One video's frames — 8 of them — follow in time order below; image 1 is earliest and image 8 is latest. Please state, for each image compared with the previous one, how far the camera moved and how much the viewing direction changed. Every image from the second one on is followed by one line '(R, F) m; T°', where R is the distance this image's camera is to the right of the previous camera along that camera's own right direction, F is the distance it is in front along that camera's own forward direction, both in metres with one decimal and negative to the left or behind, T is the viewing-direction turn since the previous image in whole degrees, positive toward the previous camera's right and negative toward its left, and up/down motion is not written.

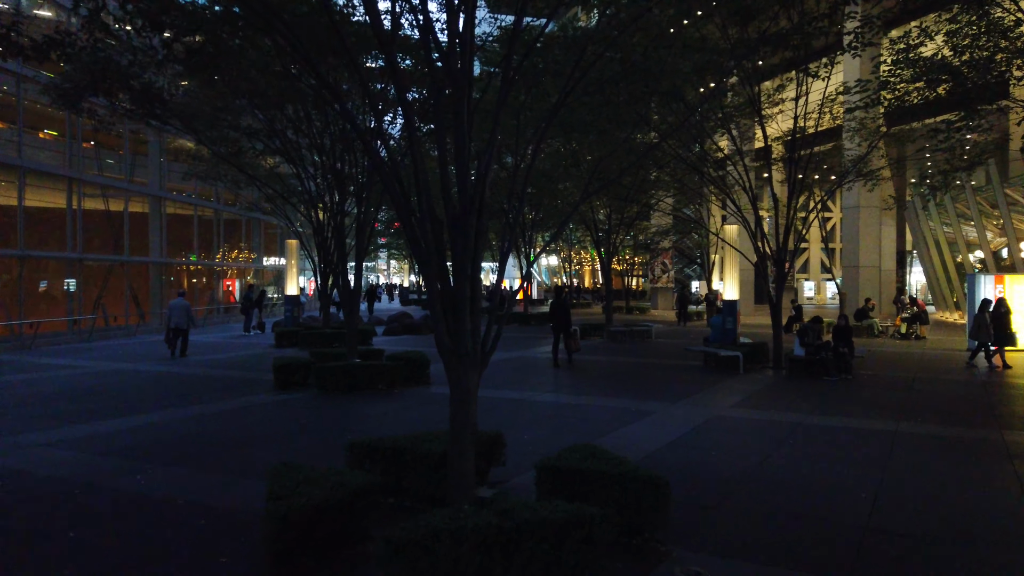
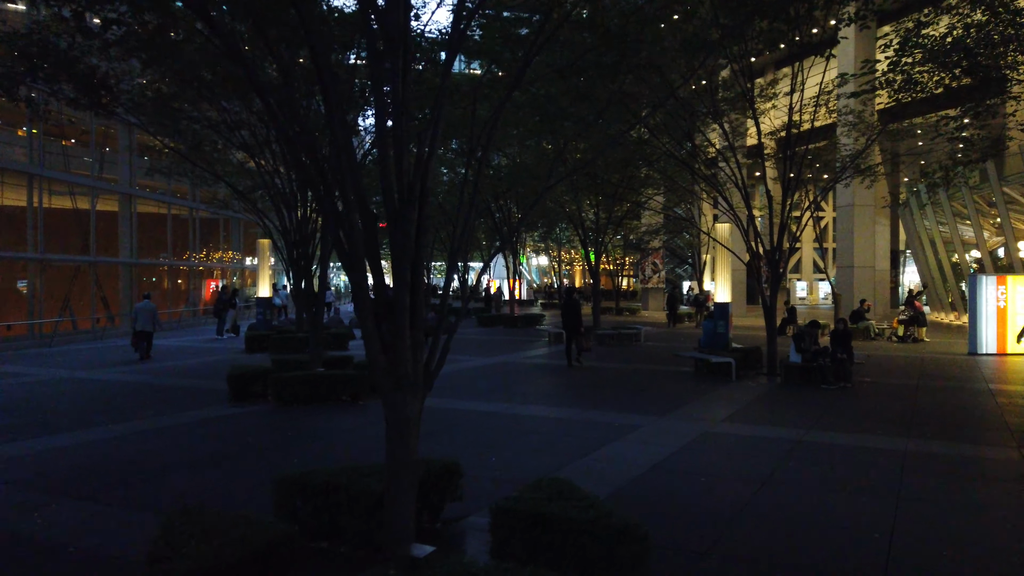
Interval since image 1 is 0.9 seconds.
(+0.3, +0.9) m; +1°
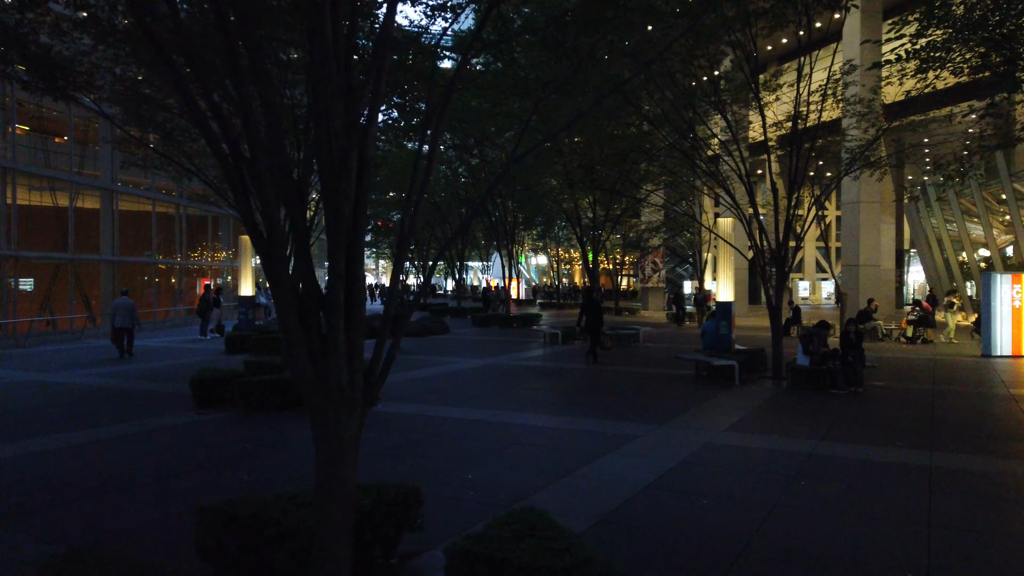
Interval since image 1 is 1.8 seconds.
(+0.2, +0.8) m; 0°
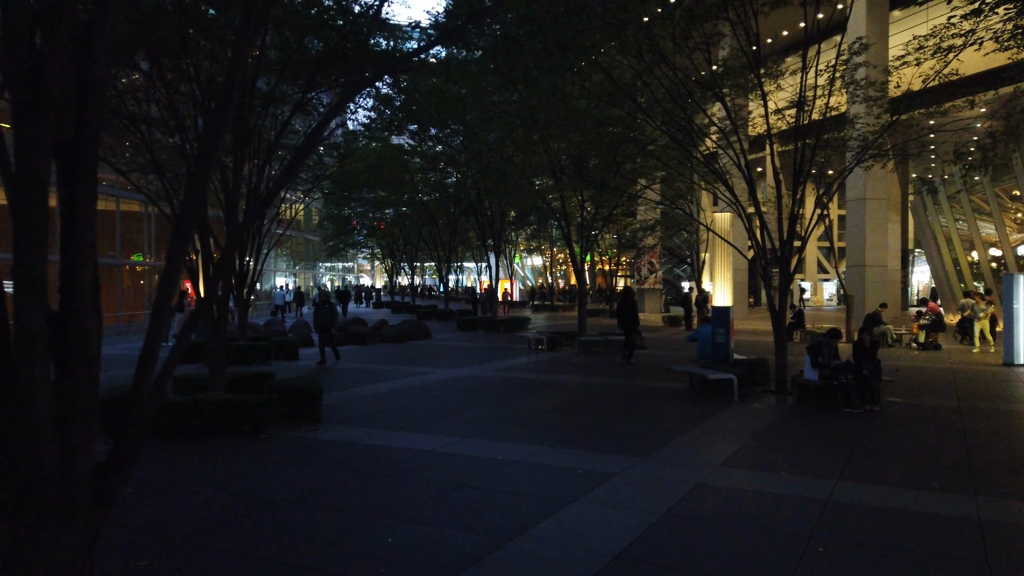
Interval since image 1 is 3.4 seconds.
(+0.5, +1.5) m; 0°
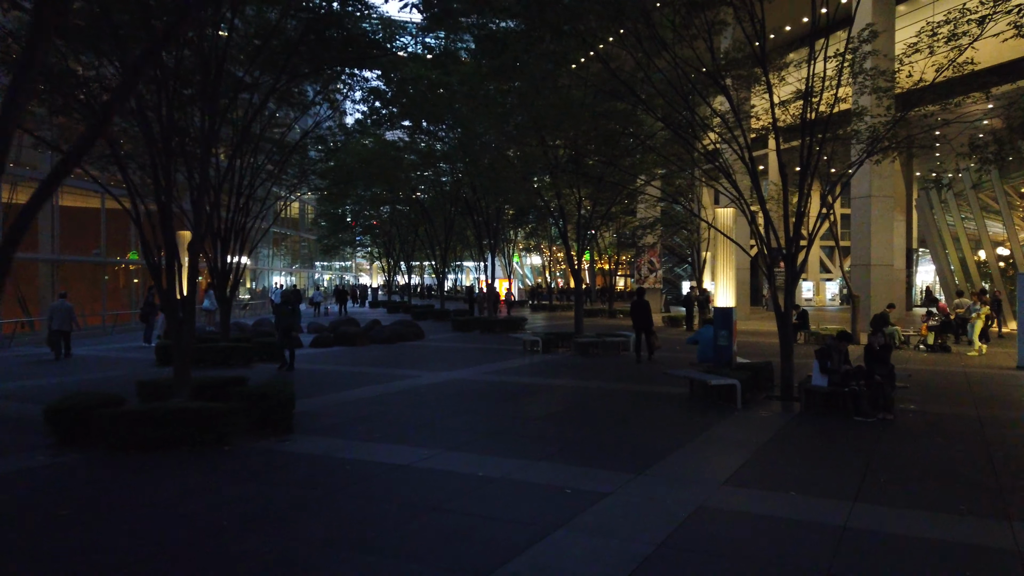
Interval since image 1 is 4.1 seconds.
(+0.2, +0.7) m; 0°
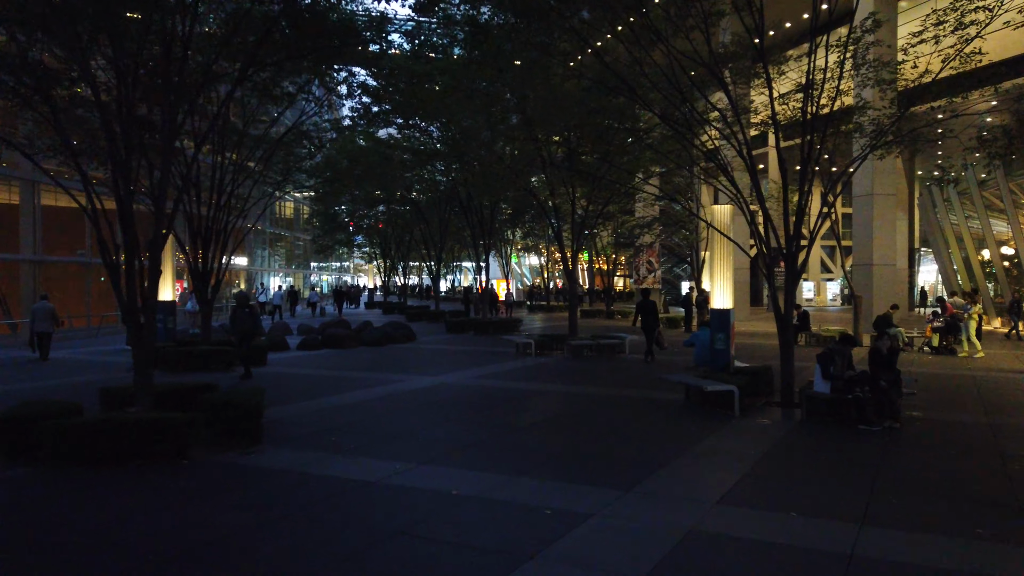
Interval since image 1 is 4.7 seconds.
(+0.2, +0.5) m; 0°
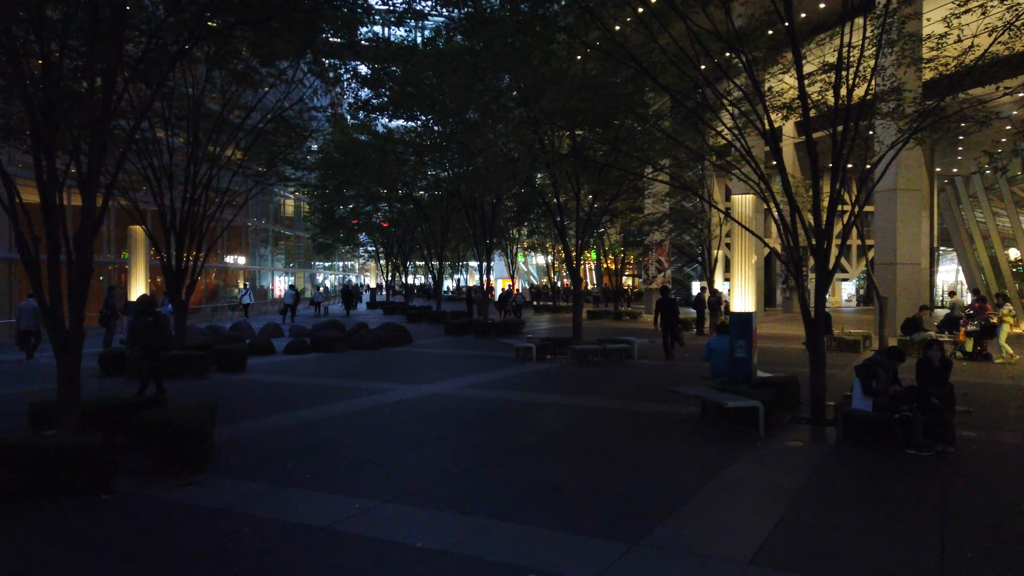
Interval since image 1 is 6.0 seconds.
(+0.2, +1.3) m; -1°
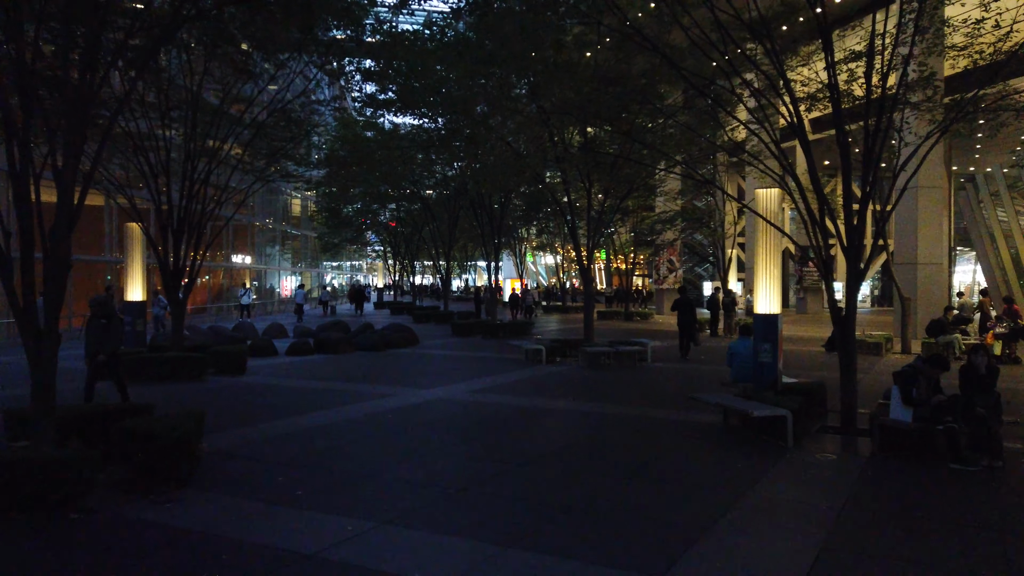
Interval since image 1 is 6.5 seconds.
(0.0, +0.6) m; -1°
